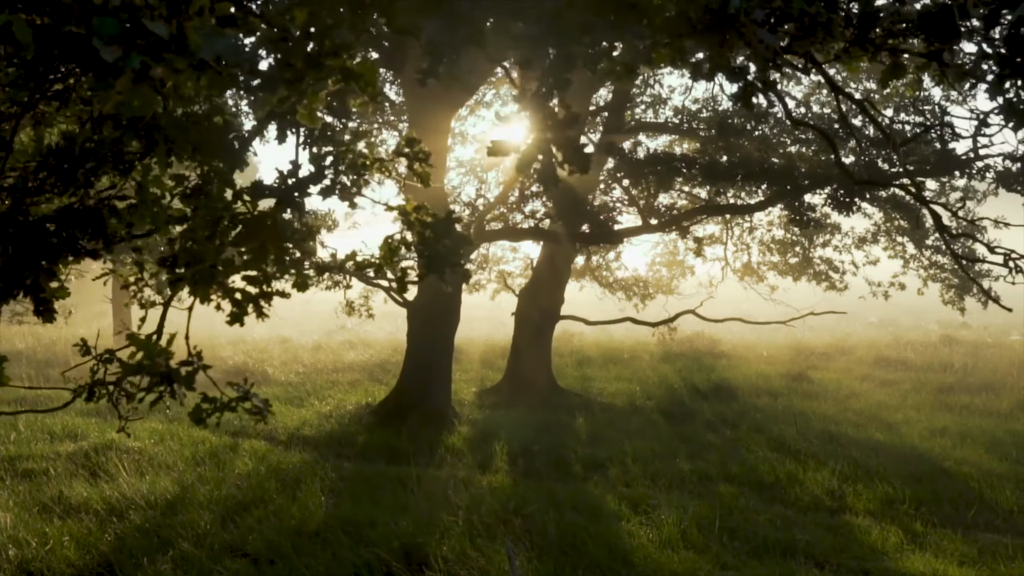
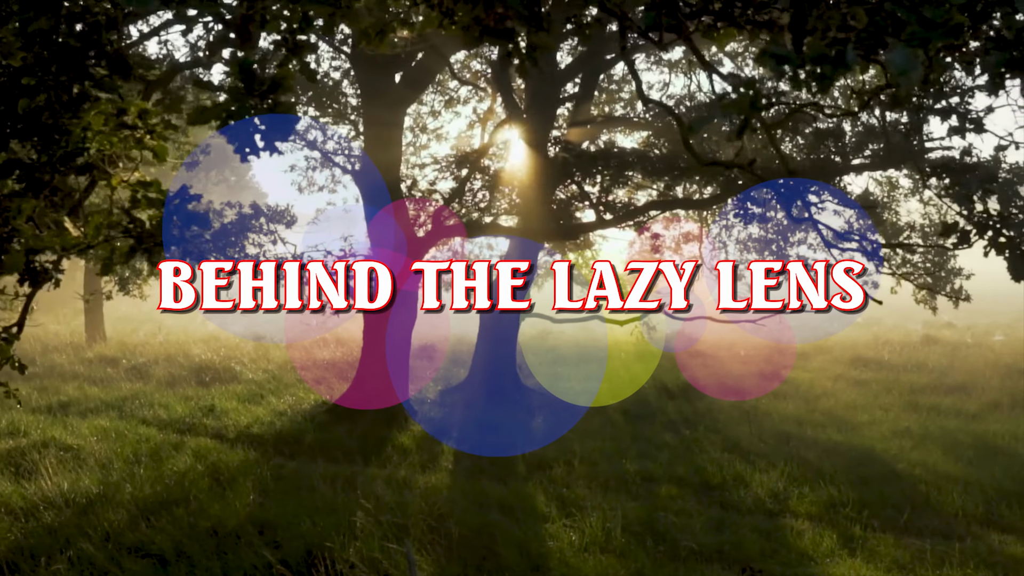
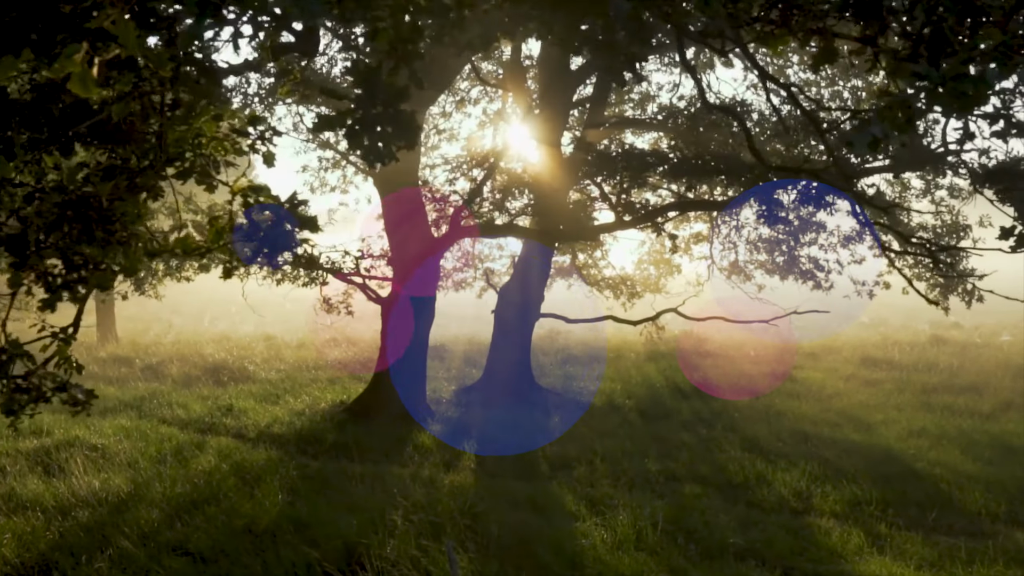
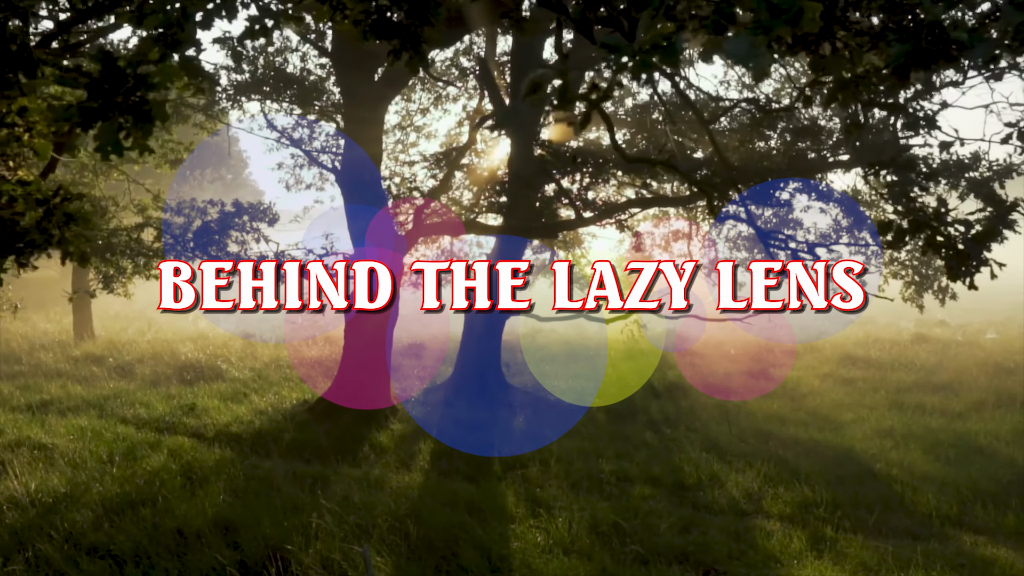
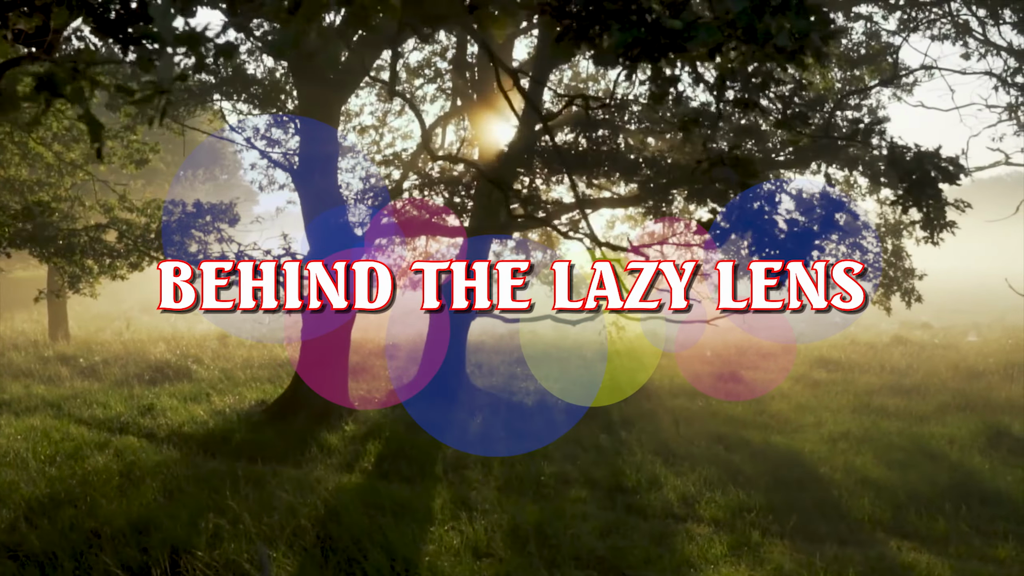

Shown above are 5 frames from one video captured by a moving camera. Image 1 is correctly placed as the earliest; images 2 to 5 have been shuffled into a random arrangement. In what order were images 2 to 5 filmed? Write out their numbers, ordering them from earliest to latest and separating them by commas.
3, 2, 4, 5
